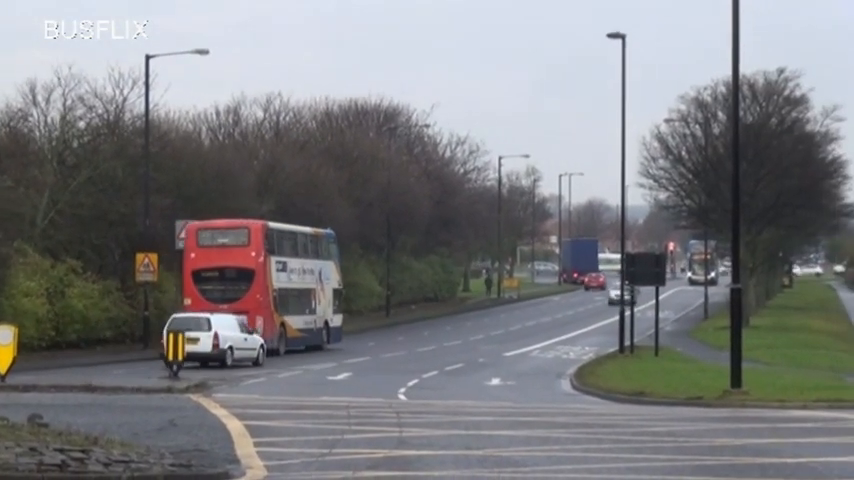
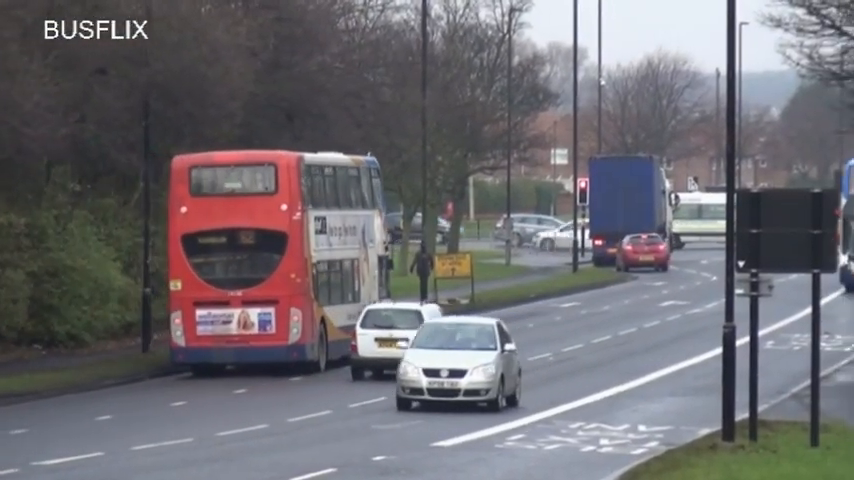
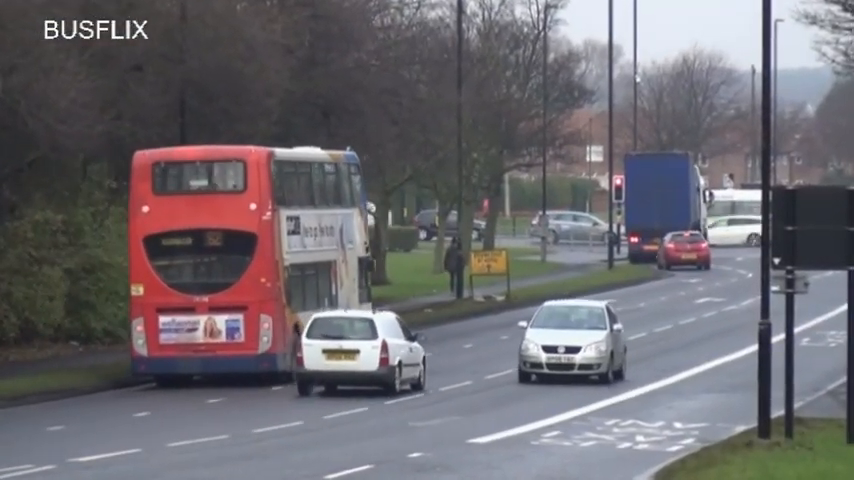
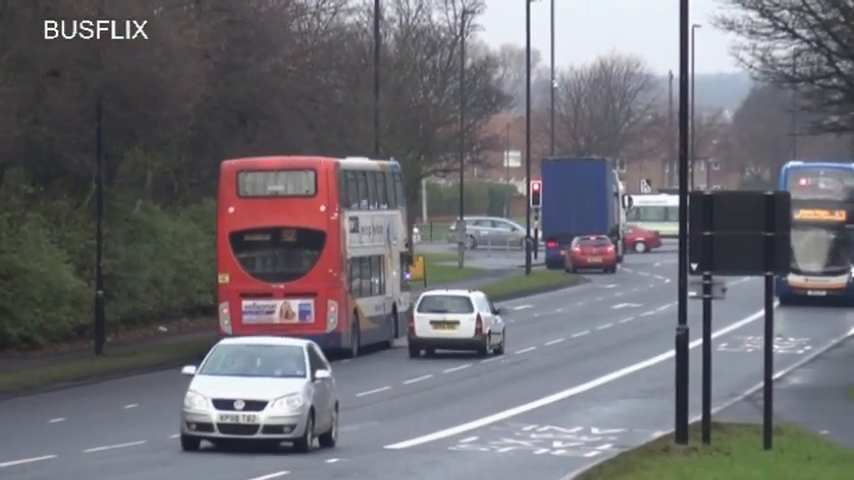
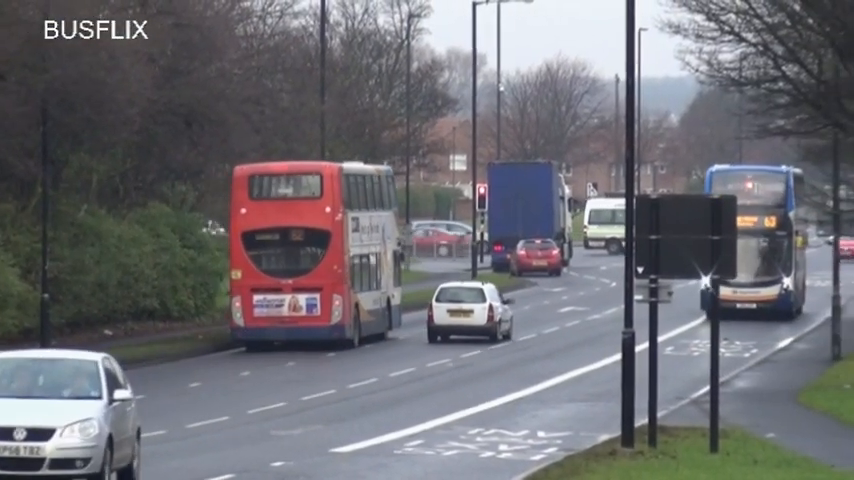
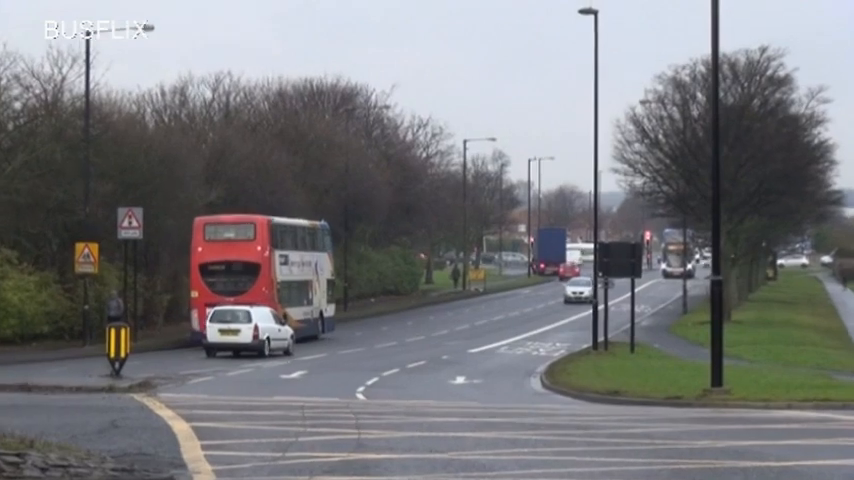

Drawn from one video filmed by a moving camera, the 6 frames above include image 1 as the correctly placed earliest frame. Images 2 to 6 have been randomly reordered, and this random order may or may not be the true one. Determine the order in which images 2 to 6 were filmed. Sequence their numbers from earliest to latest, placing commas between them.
6, 3, 2, 4, 5
